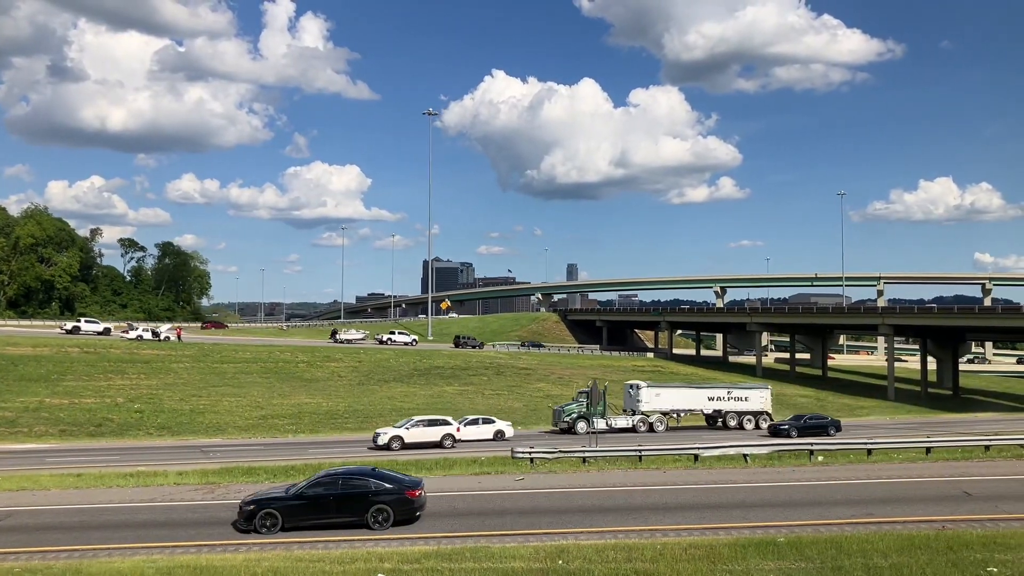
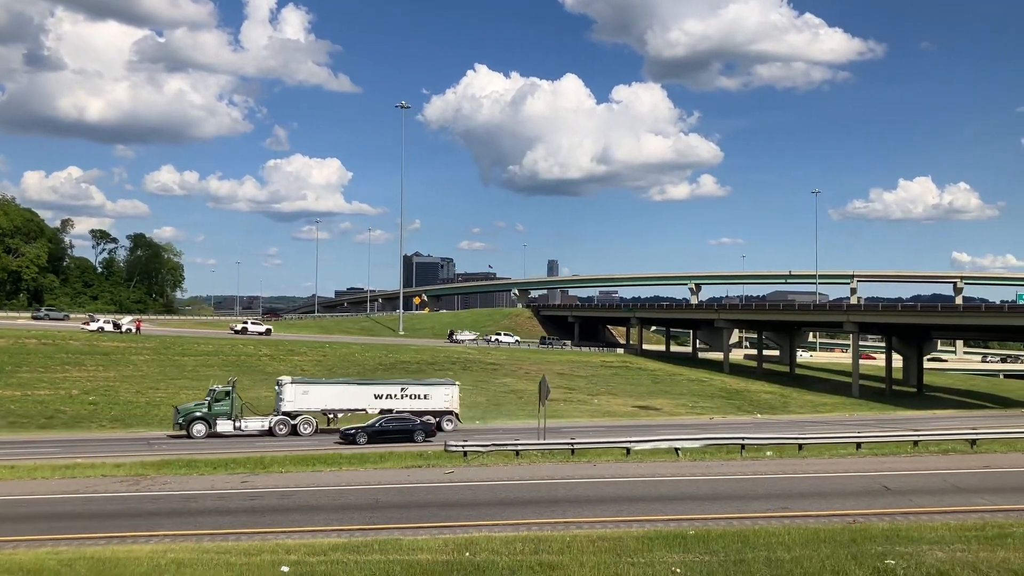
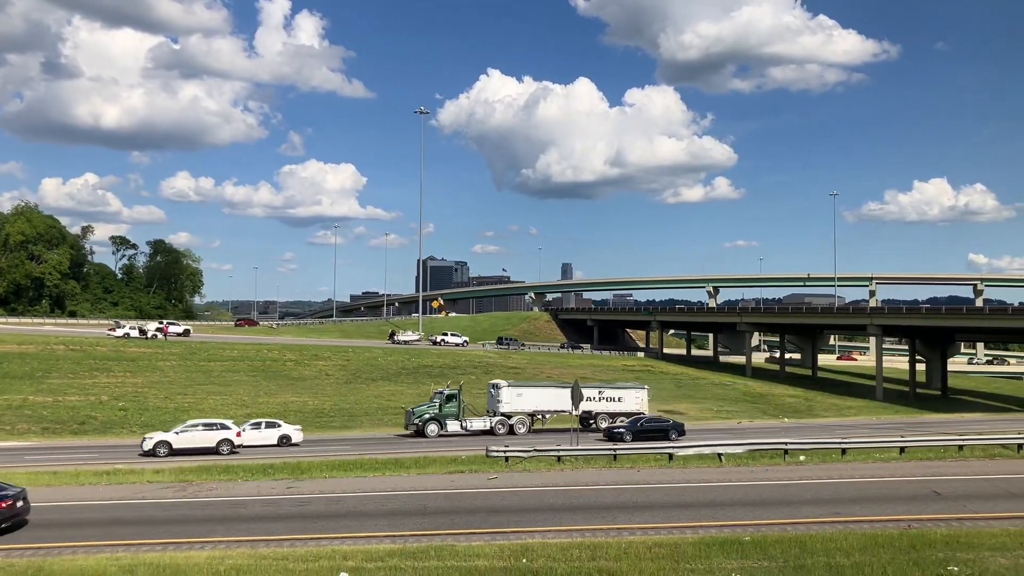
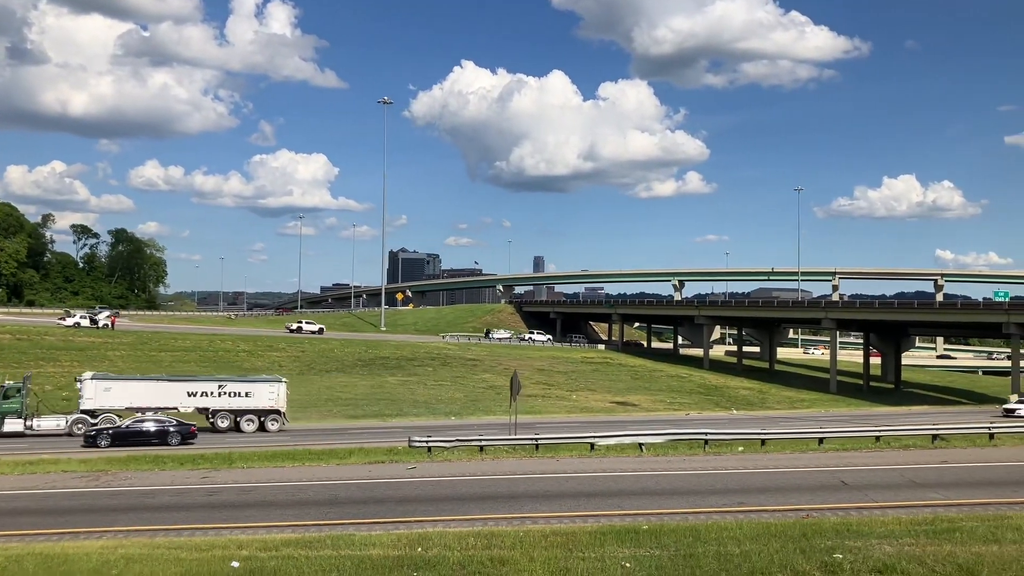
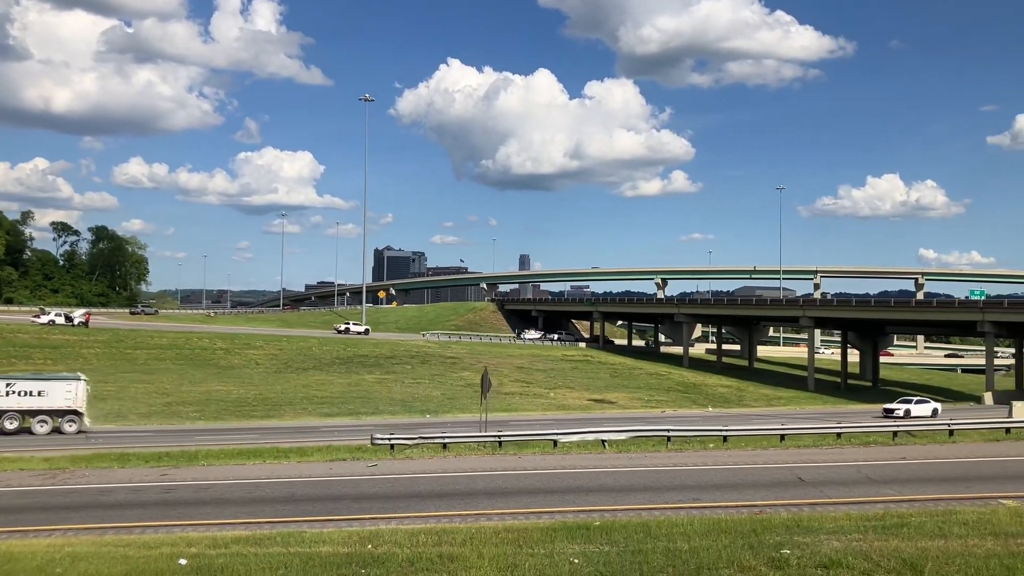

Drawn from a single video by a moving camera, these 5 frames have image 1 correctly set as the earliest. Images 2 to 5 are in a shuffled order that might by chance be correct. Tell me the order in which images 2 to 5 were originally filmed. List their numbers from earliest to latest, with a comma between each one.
3, 2, 4, 5
